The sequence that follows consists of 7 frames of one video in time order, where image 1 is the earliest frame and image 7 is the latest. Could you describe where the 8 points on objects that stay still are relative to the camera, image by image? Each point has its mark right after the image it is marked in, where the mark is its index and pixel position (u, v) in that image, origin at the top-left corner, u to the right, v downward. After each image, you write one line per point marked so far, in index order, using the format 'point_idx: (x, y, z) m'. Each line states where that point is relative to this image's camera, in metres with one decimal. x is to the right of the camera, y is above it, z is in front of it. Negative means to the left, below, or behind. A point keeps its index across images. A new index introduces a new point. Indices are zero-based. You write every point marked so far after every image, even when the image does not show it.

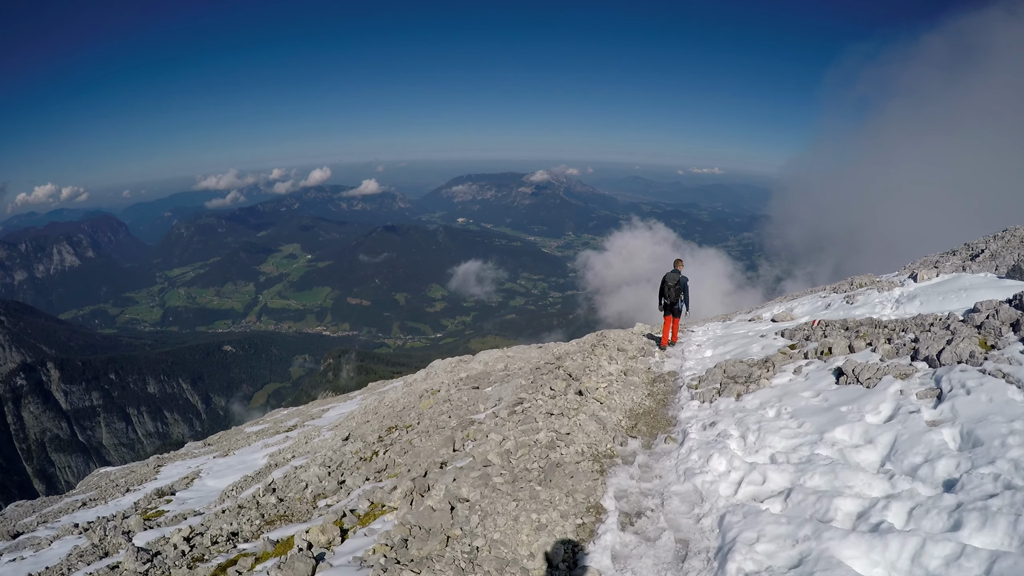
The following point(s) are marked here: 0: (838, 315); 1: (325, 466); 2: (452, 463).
0: (+13.1, -1.2, +18.6) m
1: (-6.3, -6.0, +15.2) m
2: (-1.4, -3.9, +9.8) m
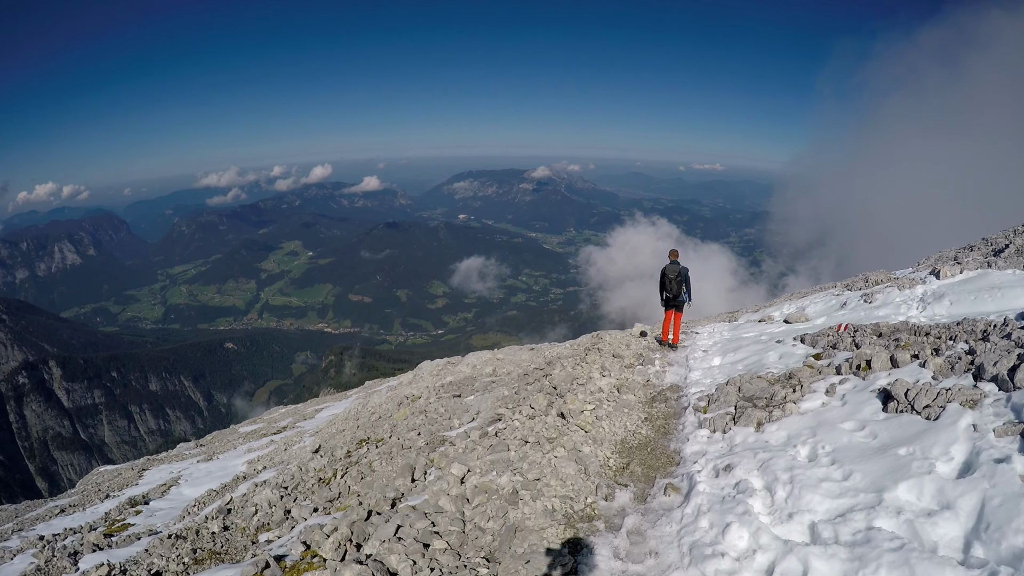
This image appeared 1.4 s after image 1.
0: (+12.6, -1.1, +16.9) m
1: (-6.9, -6.0, +13.6) m
2: (-2.0, -3.9, +8.1) m
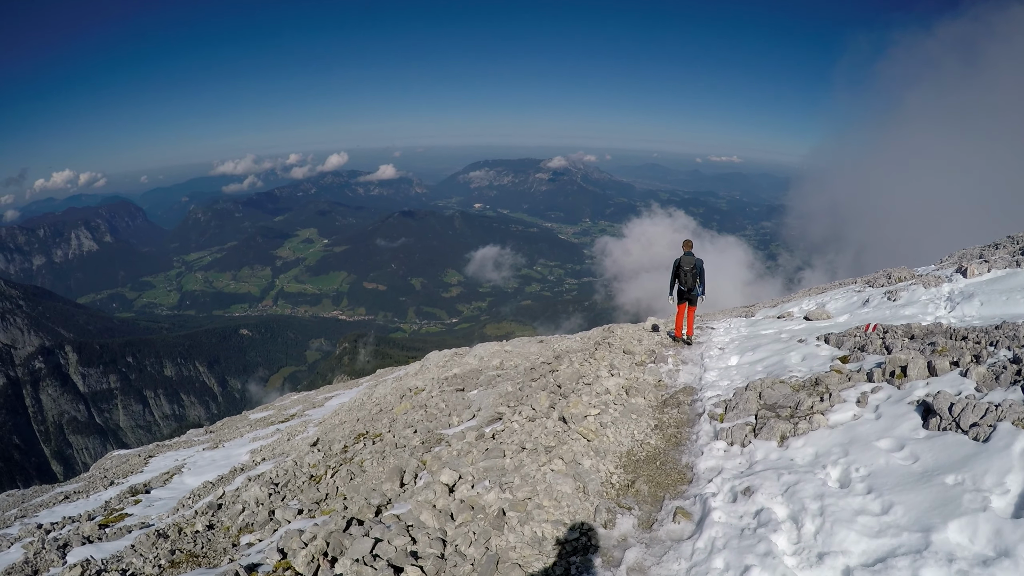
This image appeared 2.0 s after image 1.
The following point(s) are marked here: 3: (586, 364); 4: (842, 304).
0: (+12.7, -0.9, +15.8) m
1: (-6.8, -5.6, +13.1) m
2: (-2.0, -3.7, +7.5) m
3: (+1.9, -1.9, +11.4) m
4: (+13.8, -0.6, +19.0) m
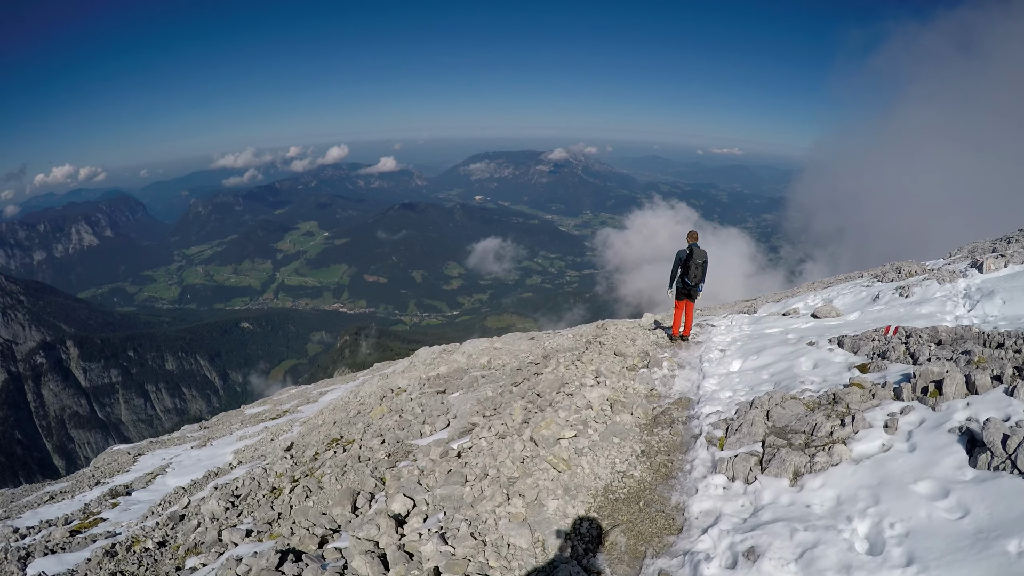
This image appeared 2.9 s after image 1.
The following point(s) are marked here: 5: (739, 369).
0: (+12.2, -0.8, +14.7) m
1: (-7.3, -5.5, +12.1) m
2: (-2.6, -3.7, +6.4) m
3: (+1.3, -1.8, +10.3) m
4: (+13.4, -0.4, +17.9) m
5: (+4.8, -1.7, +9.6) m
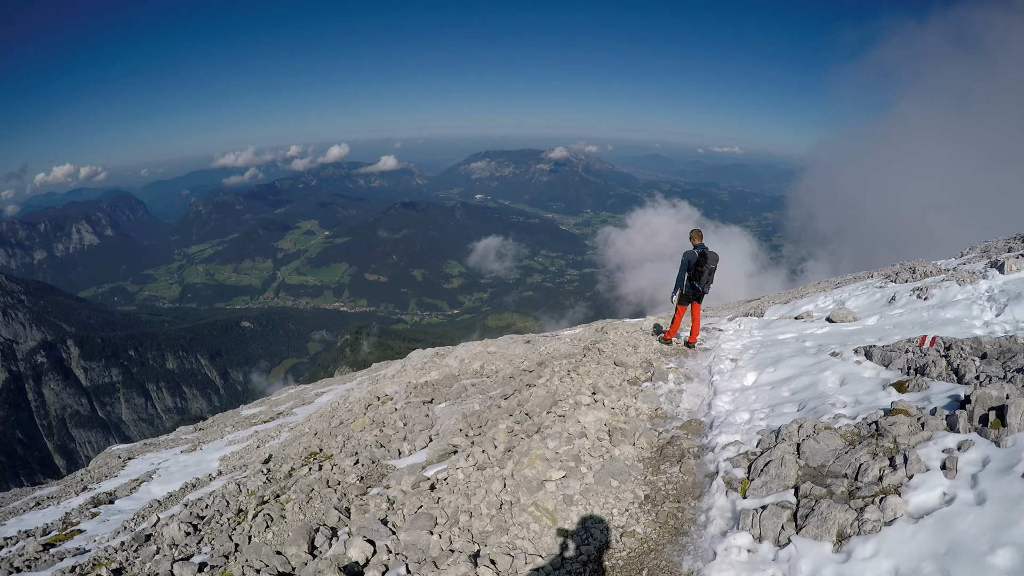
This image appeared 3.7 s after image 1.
0: (+12.0, -0.8, +13.6) m
1: (-7.6, -5.6, +11.1) m
2: (-2.8, -3.8, +5.4) m
3: (+1.1, -1.9, +9.2) m
4: (+13.1, -0.5, +16.8) m
5: (+4.6, -1.8, +8.6) m
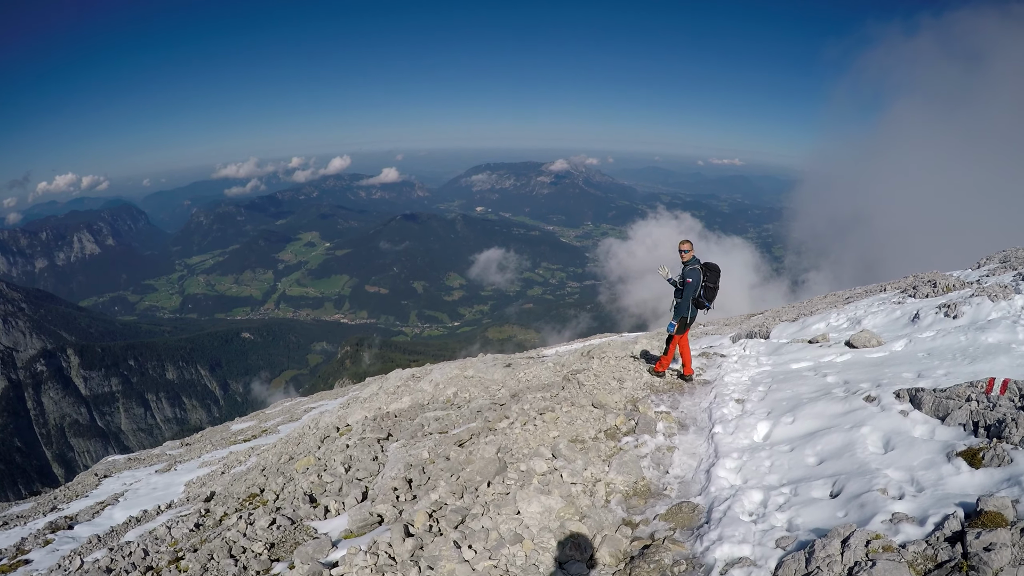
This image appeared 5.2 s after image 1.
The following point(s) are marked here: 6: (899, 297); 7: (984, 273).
0: (+11.1, -1.3, +11.6) m
1: (-8.4, -6.0, +9.1) m
2: (-3.7, -4.1, +3.4) m
3: (+0.2, -2.3, +7.3) m
4: (+12.3, -1.1, +14.8) m
5: (+3.7, -2.2, +6.6) m
6: (+16.3, -0.4, +19.1) m
7: (+21.1, +0.8, +19.7) m
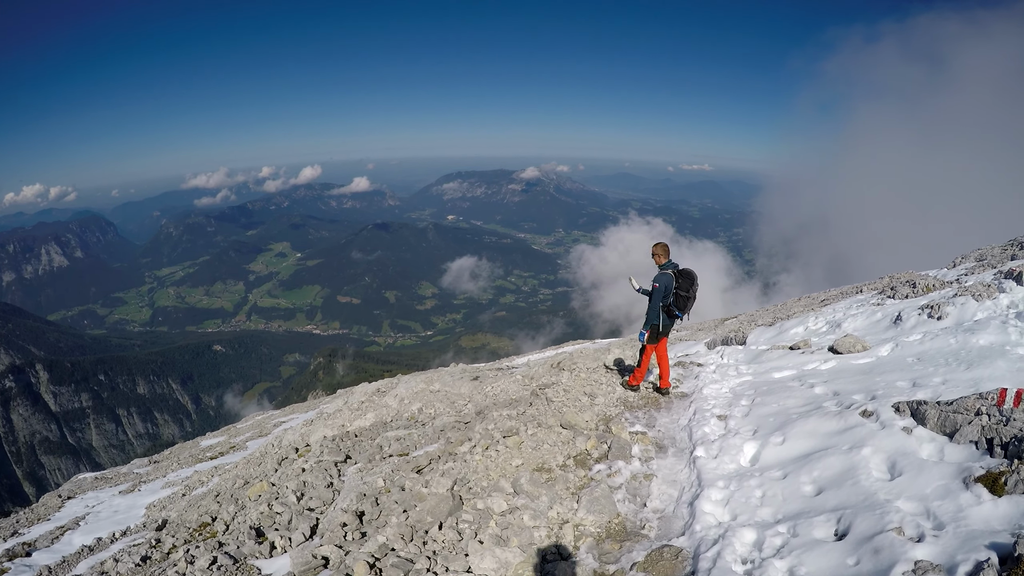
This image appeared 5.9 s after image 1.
0: (+10.4, -1.4, +11.2) m
1: (-9.0, -6.3, +7.9) m
2: (-4.1, -4.2, +2.4) m
3: (-0.3, -2.4, +6.4) m
4: (+11.4, -1.1, +14.4) m
5: (+3.2, -2.2, +5.9) m
6: (+15.3, -0.4, +18.9) m
7: (+20.0, +0.8, +19.7) m
